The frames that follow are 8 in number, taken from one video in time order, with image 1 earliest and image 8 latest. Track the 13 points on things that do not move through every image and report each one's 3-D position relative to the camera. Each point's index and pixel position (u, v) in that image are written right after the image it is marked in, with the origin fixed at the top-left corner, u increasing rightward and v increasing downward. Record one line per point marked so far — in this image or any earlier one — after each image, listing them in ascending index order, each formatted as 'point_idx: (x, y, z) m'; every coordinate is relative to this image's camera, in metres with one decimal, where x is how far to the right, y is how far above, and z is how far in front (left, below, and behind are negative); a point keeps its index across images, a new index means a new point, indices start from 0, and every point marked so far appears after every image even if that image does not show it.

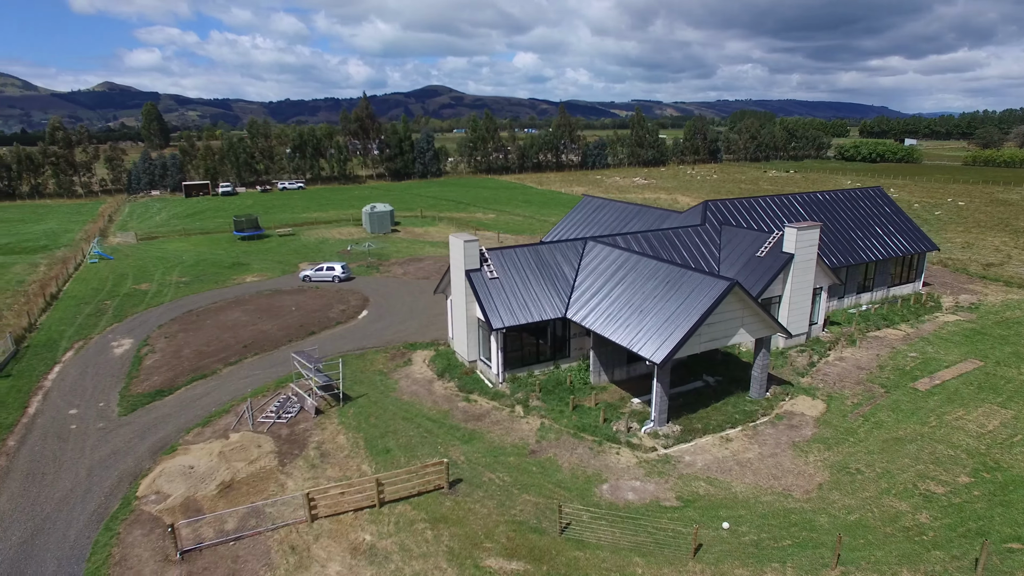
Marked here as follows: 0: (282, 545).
0: (-6.2, -6.9, +16.8) m
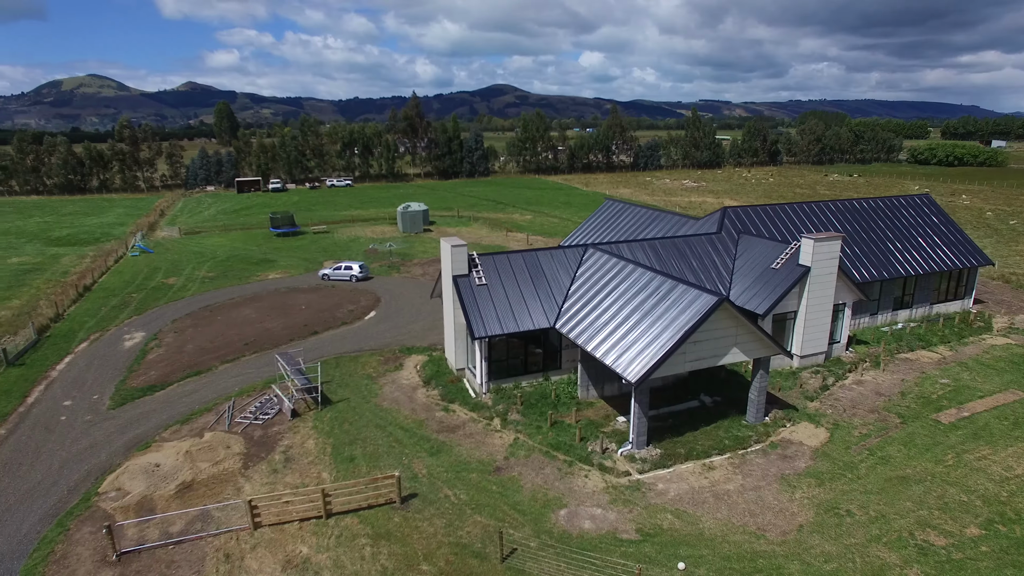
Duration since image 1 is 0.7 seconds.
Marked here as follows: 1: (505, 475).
0: (-7.8, -7.0, +16.5) m
1: (-0.3, -6.0, +20.0) m
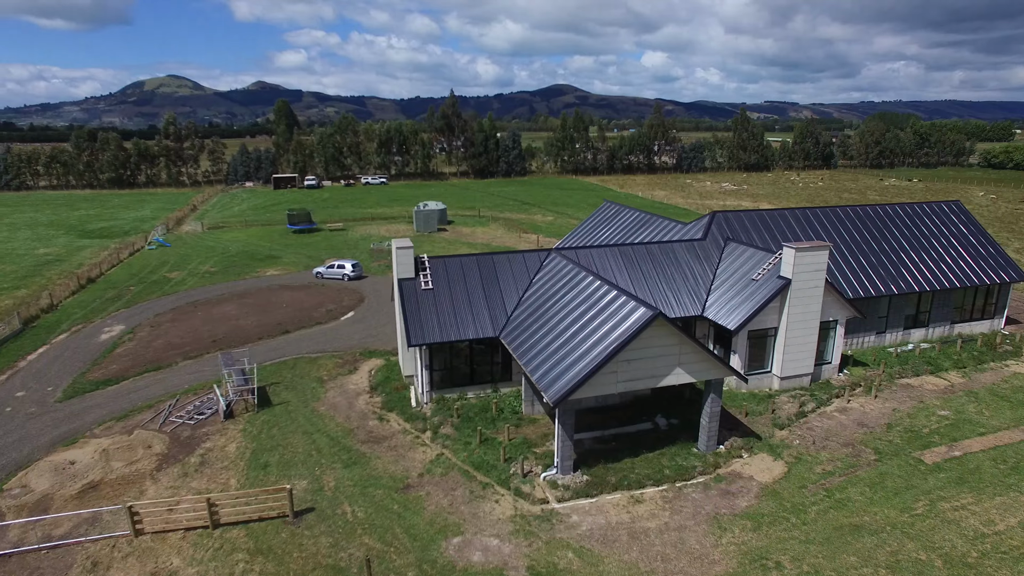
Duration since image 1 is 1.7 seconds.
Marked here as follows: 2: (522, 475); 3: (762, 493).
0: (-10.9, -7.0, +15.9) m
1: (-3.0, -6.1, +18.7) m
2: (+0.2, -5.8, +19.3) m
3: (+7.4, -6.0, +18.3) m
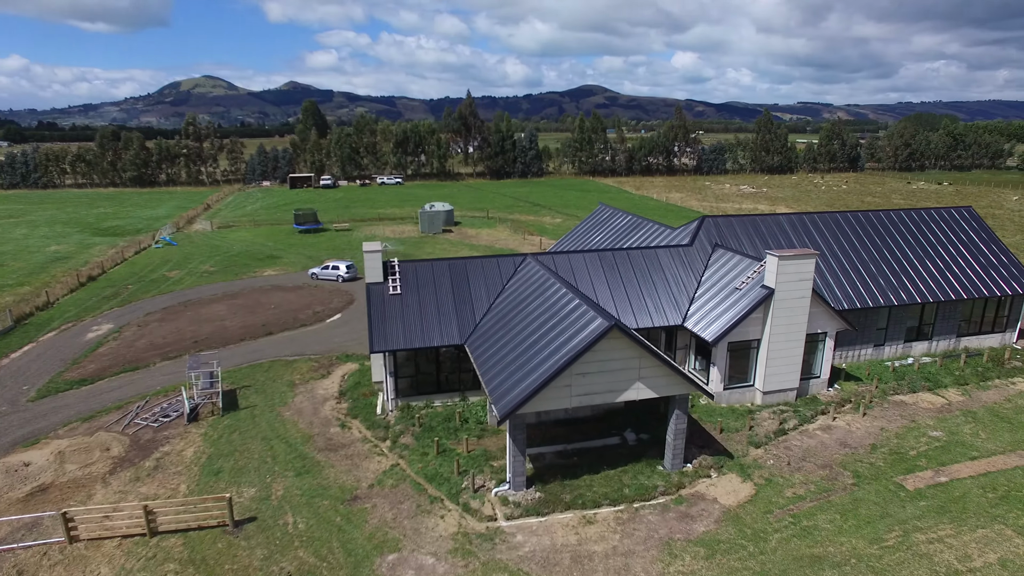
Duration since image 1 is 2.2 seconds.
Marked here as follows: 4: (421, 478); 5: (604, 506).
0: (-12.5, -7.0, +15.7) m
1: (-4.5, -6.3, +18.1) m
2: (-1.2, -6.0, +18.6) m
3: (+5.9, -6.3, +17.2) m
4: (-2.9, -5.9, +19.5) m
5: (+2.7, -6.2, +17.8) m
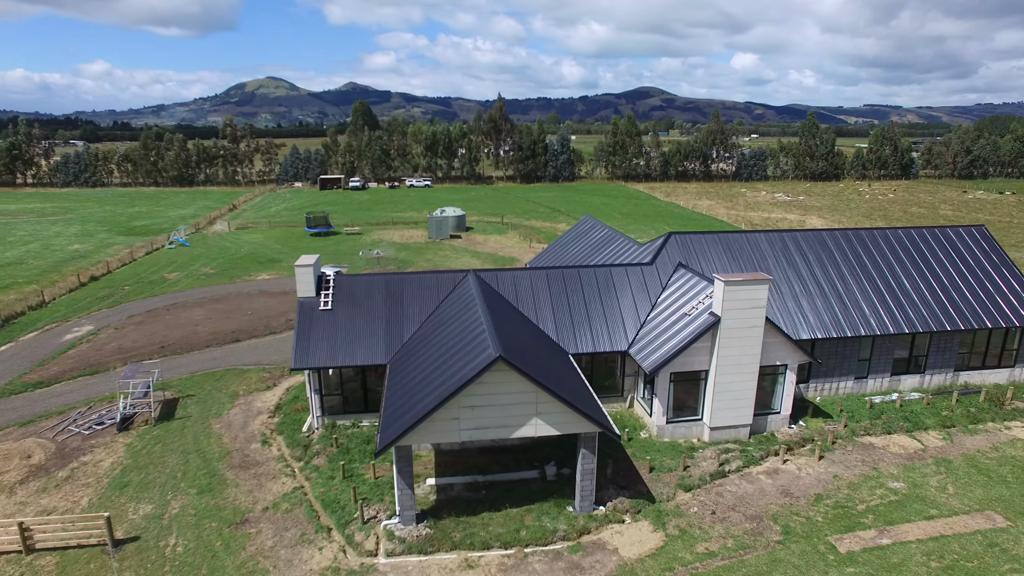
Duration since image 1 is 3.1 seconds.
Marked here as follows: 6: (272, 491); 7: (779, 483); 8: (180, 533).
0: (-15.7, -7.3, +15.7) m
1: (-7.6, -6.8, +17.4) m
2: (-4.2, -6.6, +17.6) m
3: (+2.7, -7.1, +15.7) m
4: (-5.8, -6.4, +18.7) m
5: (-0.5, -6.9, +16.5) m
6: (-7.5, -6.3, +19.4) m
7: (+8.4, -6.1, +19.5) m
8: (-9.3, -6.9, +17.4) m
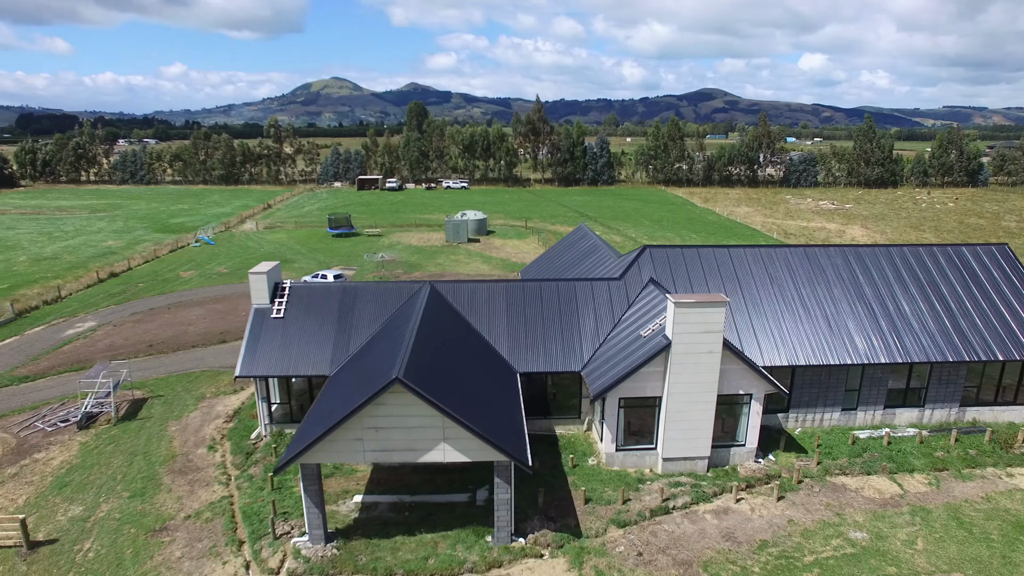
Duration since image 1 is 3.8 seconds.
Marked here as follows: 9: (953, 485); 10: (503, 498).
0: (-18.2, -7.3, +16.3) m
1: (-9.9, -7.1, +17.3) m
2: (-6.6, -6.9, +17.2) m
3: (+0.1, -7.7, +14.6) m
4: (-8.1, -6.7, +18.4) m
5: (-3.0, -7.4, +15.8) m
6: (-9.7, -6.5, +19.2) m
7: (+6.2, -6.8, +17.9) m
8: (-11.7, -7.1, +17.4) m
9: (+14.1, -6.3, +19.9) m
10: (-0.2, -5.6, +16.6) m
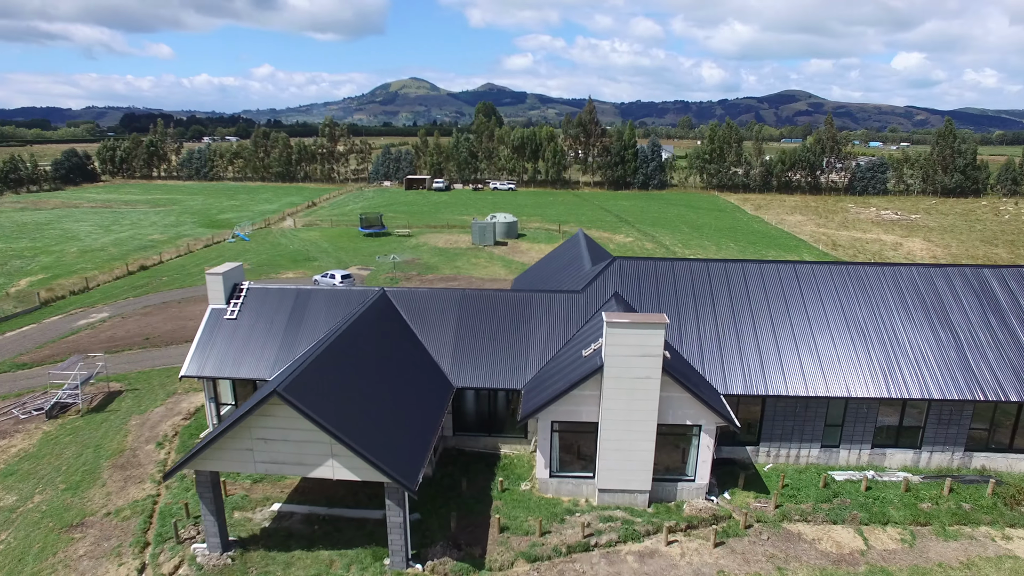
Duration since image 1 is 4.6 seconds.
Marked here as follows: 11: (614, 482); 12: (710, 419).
0: (-20.9, -7.0, +17.5) m
1: (-12.5, -7.0, +17.5) m
2: (-9.2, -7.0, +17.0) m
3: (-2.9, -8.0, +13.7) m
4: (-10.6, -6.8, +18.4) m
5: (-5.8, -7.6, +15.2) m
6: (-12.0, -6.5, +19.4) m
7: (+3.6, -7.3, +16.3) m
8: (-14.2, -7.0, +17.8) m
9: (+11.7, -7.1, +17.3) m
10: (-2.8, -5.9, +15.7) m
11: (+3.1, -5.8, +18.5) m
12: (+5.8, -3.8, +18.2) m
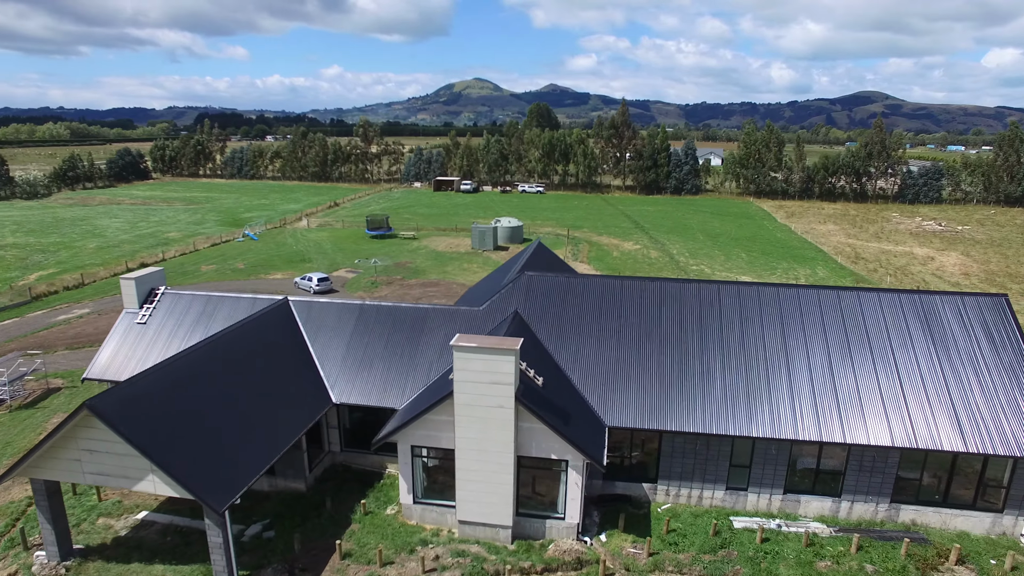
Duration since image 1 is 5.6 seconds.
0: (-25.0, -6.8, +18.6) m
1: (-16.7, -7.1, +17.8) m
2: (-13.4, -7.2, +17.0) m
3: (-7.5, -8.3, +13.1) m
4: (-14.6, -6.9, +18.5) m
5: (-10.2, -7.9, +14.9) m
6: (-16.0, -6.6, +19.7) m
7: (-0.8, -7.9, +15.0) m
8: (-18.3, -7.0, +18.3) m
9: (+7.4, -7.9, +15.3) m
10: (-7.2, -6.3, +15.1) m
11: (-1.0, -6.3, +17.3) m
12: (+1.7, -4.4, +16.8) m
